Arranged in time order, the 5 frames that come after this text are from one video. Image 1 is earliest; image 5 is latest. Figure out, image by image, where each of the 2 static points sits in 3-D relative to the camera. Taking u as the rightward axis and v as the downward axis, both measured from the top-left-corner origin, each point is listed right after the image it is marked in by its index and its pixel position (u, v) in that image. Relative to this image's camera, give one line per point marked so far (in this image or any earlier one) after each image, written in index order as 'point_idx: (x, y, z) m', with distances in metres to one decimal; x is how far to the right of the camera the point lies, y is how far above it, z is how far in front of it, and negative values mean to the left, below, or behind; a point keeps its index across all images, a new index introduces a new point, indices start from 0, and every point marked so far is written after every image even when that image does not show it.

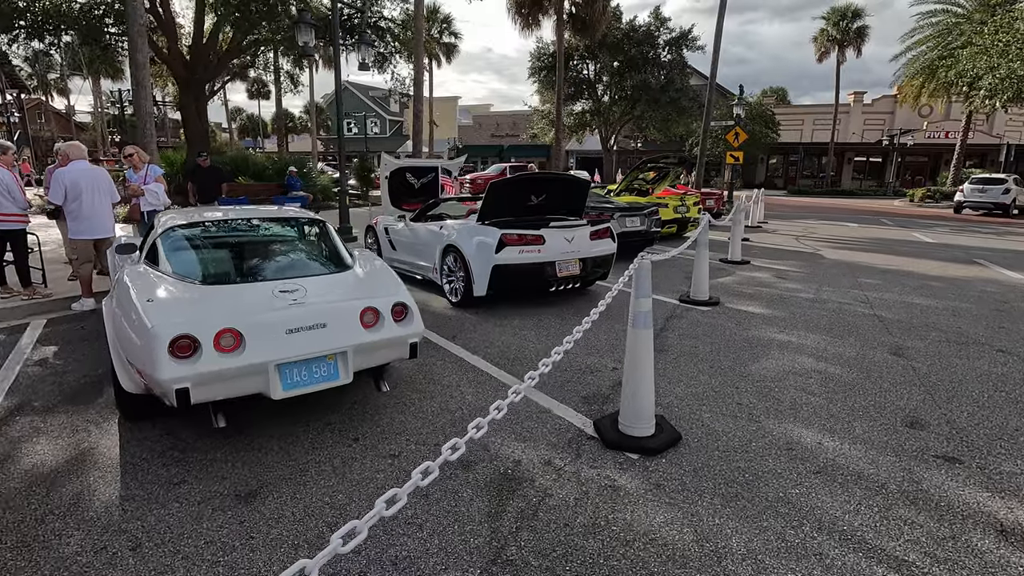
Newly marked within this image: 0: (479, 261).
0: (-0.4, +0.3, +5.9) m
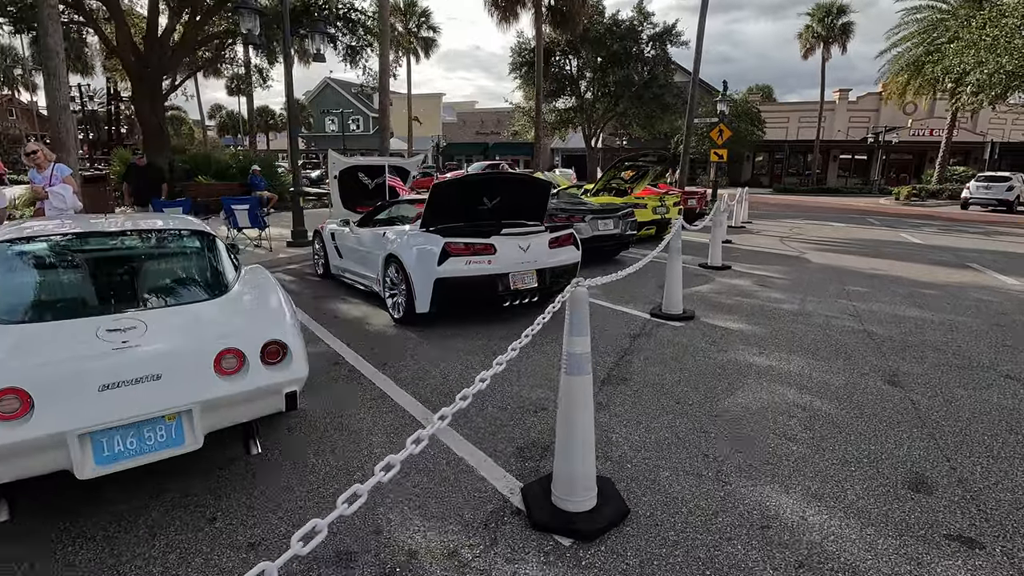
0: (-0.9, +0.1, +5.2) m
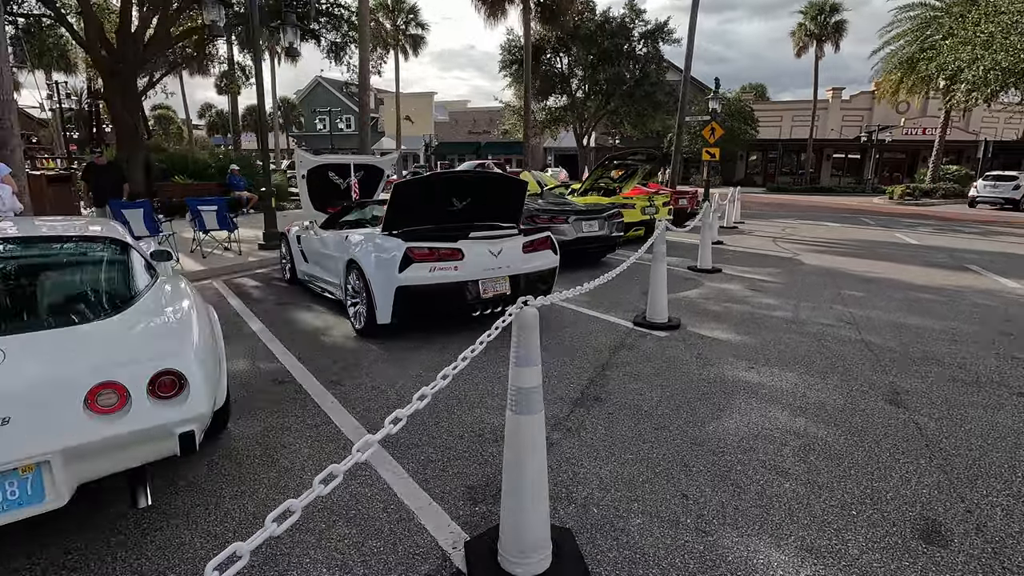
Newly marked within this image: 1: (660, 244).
0: (-1.2, +0.1, +4.8) m
1: (+1.5, +0.5, +5.5) m
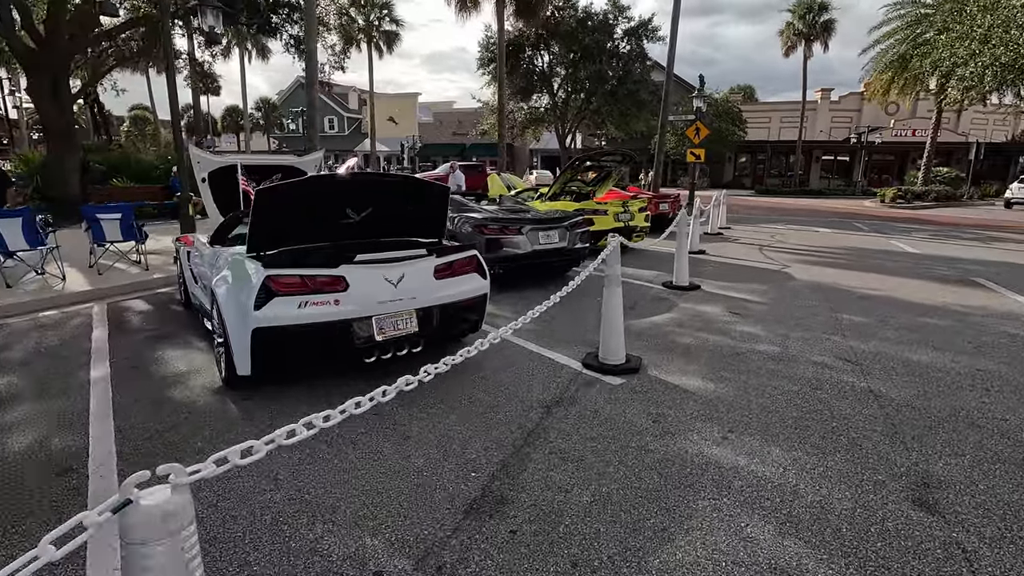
0: (-1.8, -0.2, +3.6) m
1: (+0.8, +0.2, +4.4) m
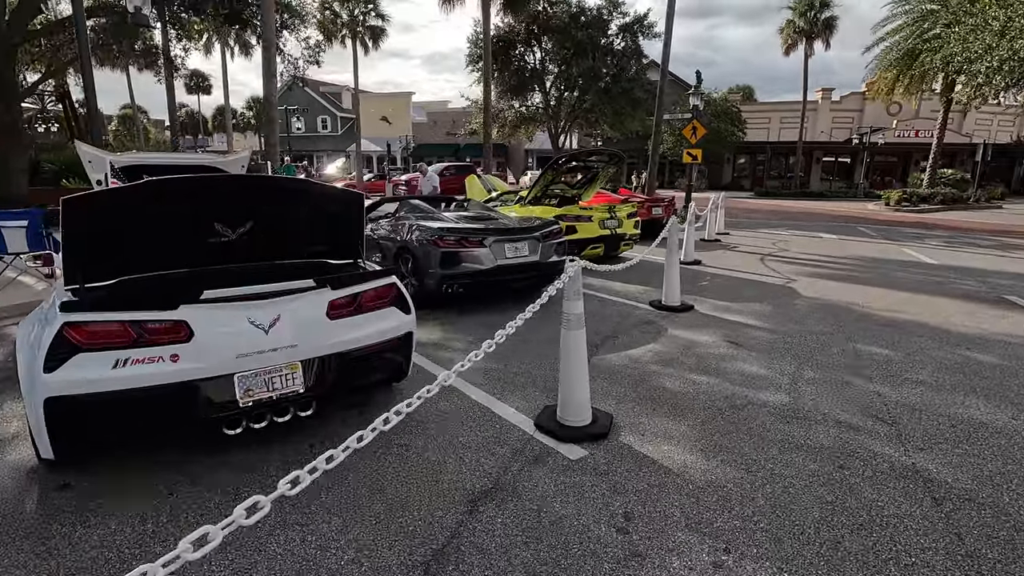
0: (-2.3, -0.5, +2.6) m
1: (+0.4, -0.1, +3.3) m
